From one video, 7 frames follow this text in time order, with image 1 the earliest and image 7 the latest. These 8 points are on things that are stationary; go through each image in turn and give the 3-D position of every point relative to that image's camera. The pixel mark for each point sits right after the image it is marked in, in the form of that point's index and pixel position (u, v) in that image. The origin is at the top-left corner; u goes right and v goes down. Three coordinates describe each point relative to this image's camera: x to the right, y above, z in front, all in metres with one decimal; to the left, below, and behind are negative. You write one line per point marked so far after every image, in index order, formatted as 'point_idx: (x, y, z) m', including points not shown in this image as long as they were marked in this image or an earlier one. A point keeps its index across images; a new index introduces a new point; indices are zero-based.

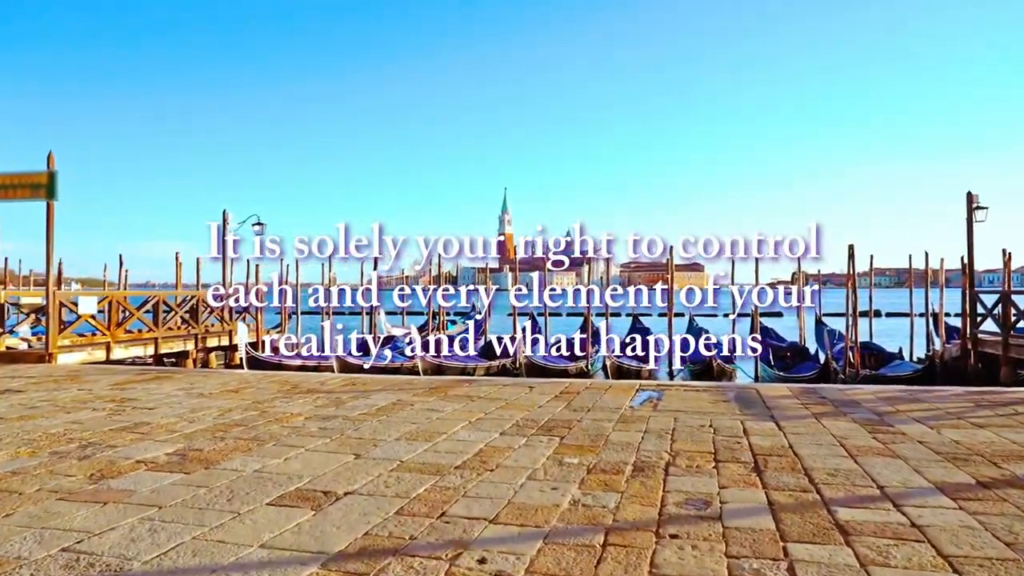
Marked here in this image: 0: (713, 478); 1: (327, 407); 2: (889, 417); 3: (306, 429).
0: (+1.5, -1.4, +5.0) m
1: (-2.2, -1.4, +8.3) m
2: (+4.1, -1.4, +7.4) m
3: (-2.1, -1.4, +6.9) m
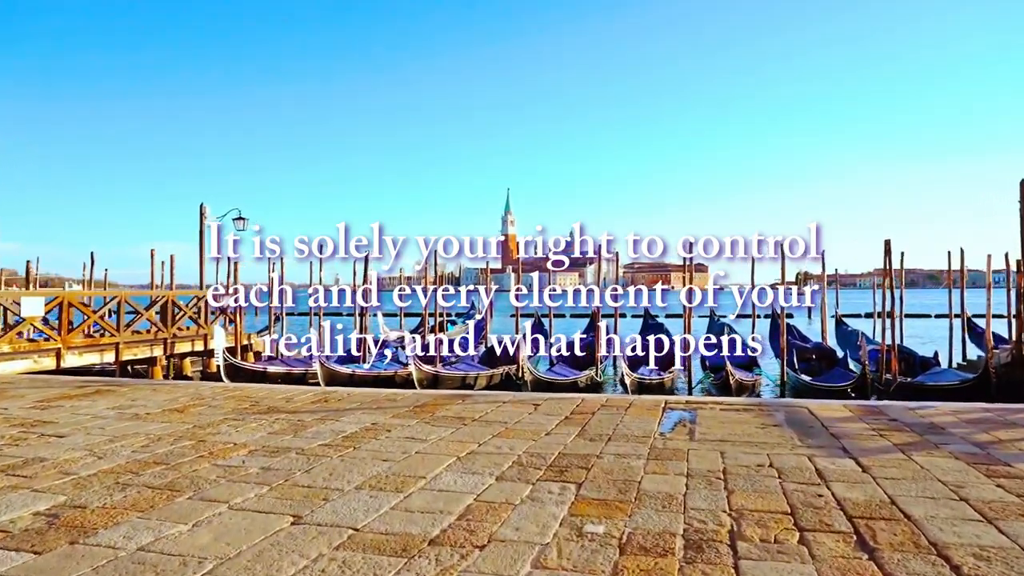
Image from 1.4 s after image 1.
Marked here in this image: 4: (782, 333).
0: (+1.5, -1.4, +3.4) m
1: (-2.2, -1.4, +6.6) m
2: (+4.1, -1.4, +5.7) m
3: (-2.1, -1.4, +5.3) m
4: (+7.1, -1.3, +17.7) m
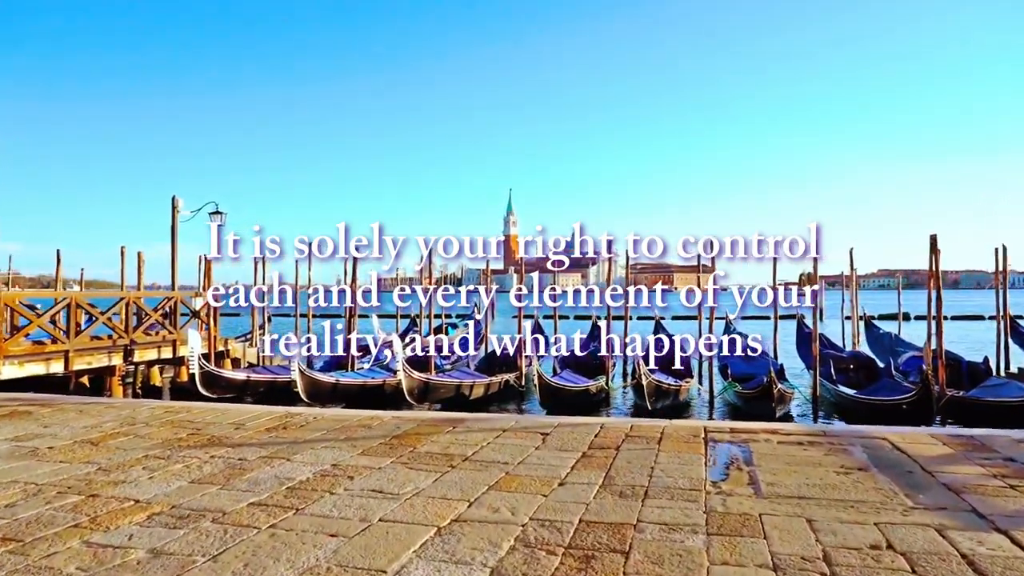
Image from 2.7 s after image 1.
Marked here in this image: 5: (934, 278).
0: (+1.5, -1.4, +1.7) m
1: (-2.2, -1.4, +5.0) m
2: (+4.1, -1.4, +4.1) m
3: (-2.1, -1.4, +3.6) m
4: (+7.2, -1.3, +16.1) m
5: (+9.5, +0.2, +15.3) m
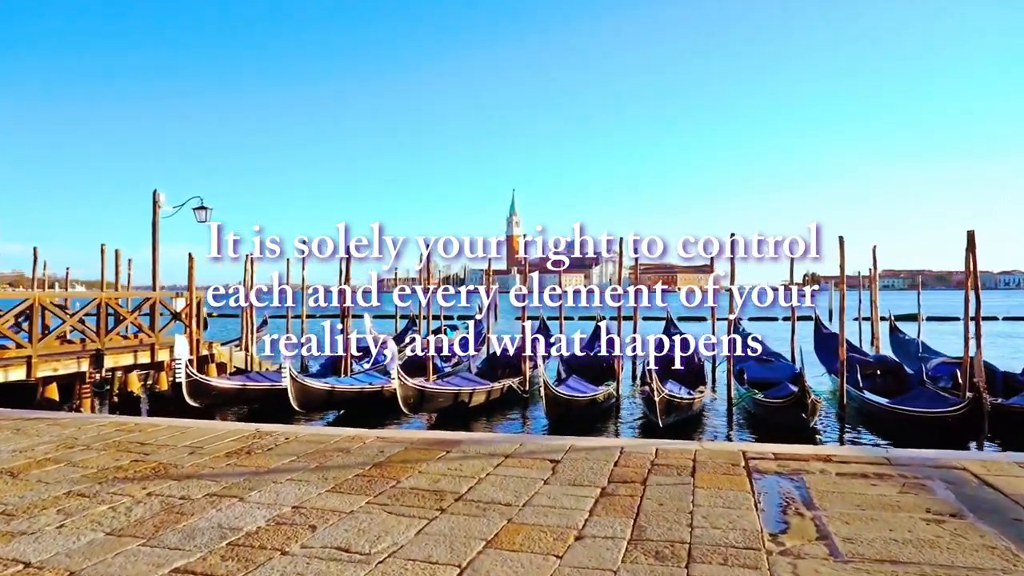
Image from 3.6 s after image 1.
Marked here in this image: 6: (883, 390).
0: (+1.5, -1.4, +0.7) m
1: (-2.2, -1.4, +3.9) m
2: (+4.1, -1.4, +3.0) m
3: (-2.1, -1.4, +2.6) m
4: (+7.2, -1.3, +15.0) m
5: (+9.6, +0.2, +14.2) m
6: (+8.1, -2.2, +14.9) m
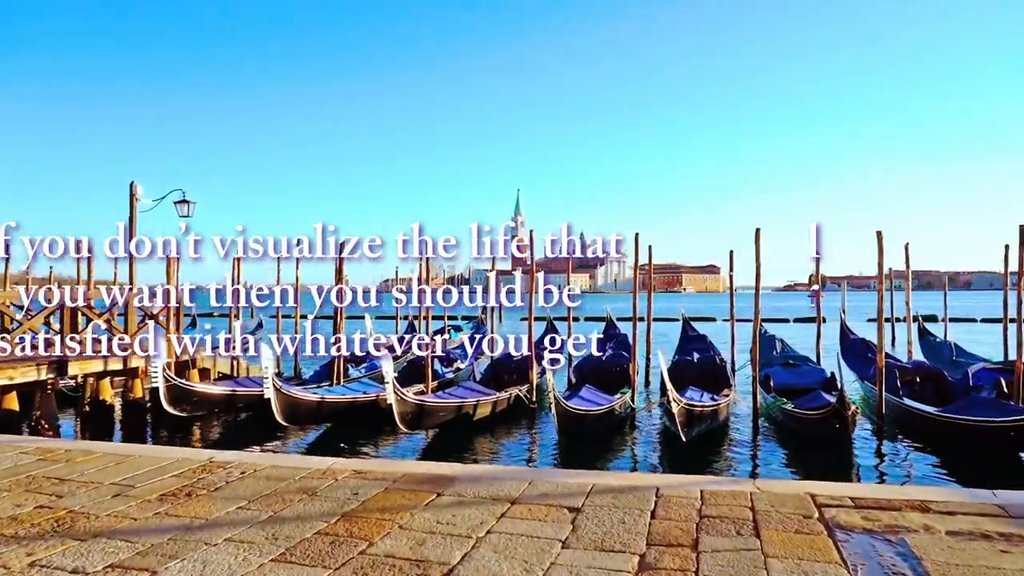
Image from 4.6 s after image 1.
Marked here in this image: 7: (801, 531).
0: (+1.5, -1.4, -0.6) m
1: (-2.2, -1.4, +2.7) m
2: (+4.2, -1.4, +1.7) m
3: (-2.0, -1.4, +1.4) m
4: (+7.3, -1.3, +13.7) m
5: (+9.7, +0.2, +12.9) m
6: (+8.2, -2.2, +13.7) m
7: (+1.7, -1.4, +4.0) m
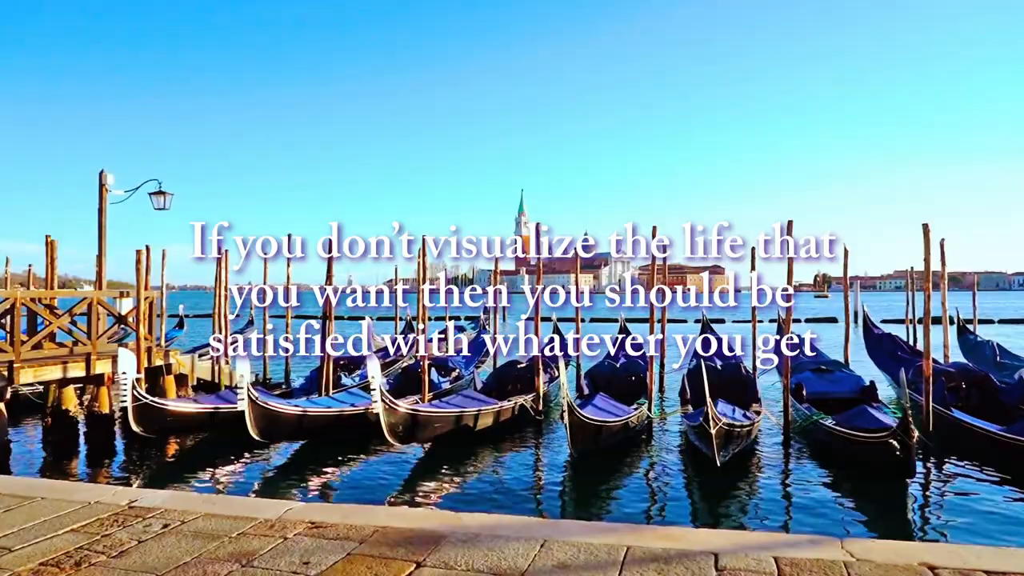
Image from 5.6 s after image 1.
0: (+1.5, -1.3, -1.9) m
1: (-2.1, -1.4, +1.4) m
2: (+4.2, -1.4, +0.4) m
3: (-2.0, -1.4, +0.1) m
4: (+7.4, -1.3, +12.4) m
5: (+9.7, +0.2, +11.6) m
6: (+8.3, -2.2, +12.3) m
7: (+1.7, -1.4, +2.7) m
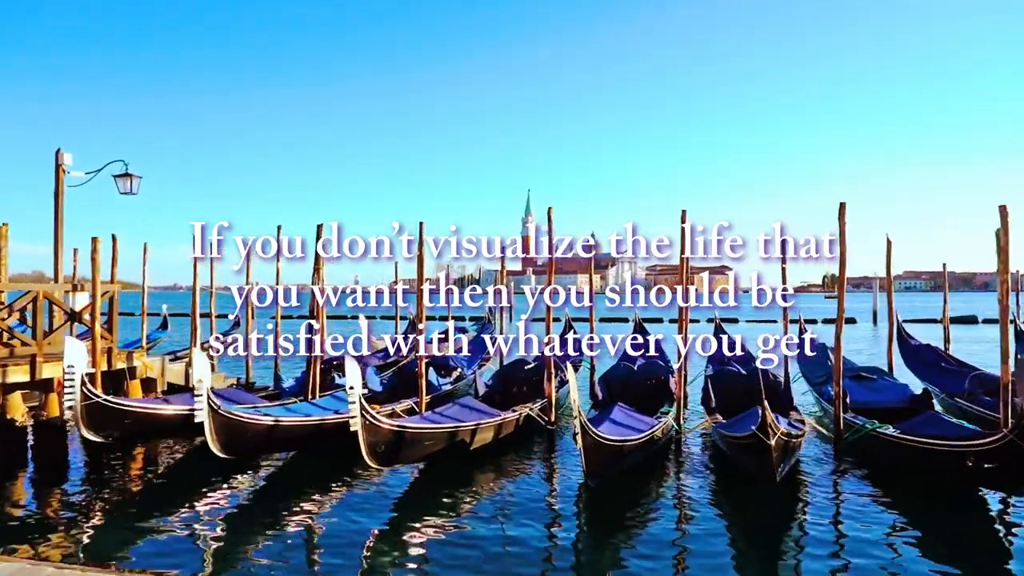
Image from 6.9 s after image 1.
0: (+1.6, -1.2, -3.4) m
1: (-2.0, -1.3, -0.1) m
2: (+4.3, -1.2, -1.1) m
3: (-1.9, -1.2, -1.5) m
4: (+7.5, -1.1, +10.8) m
5: (+9.8, +0.3, +10.0) m
6: (+8.4, -2.1, +10.8) m
7: (+1.8, -1.2, +1.2) m
